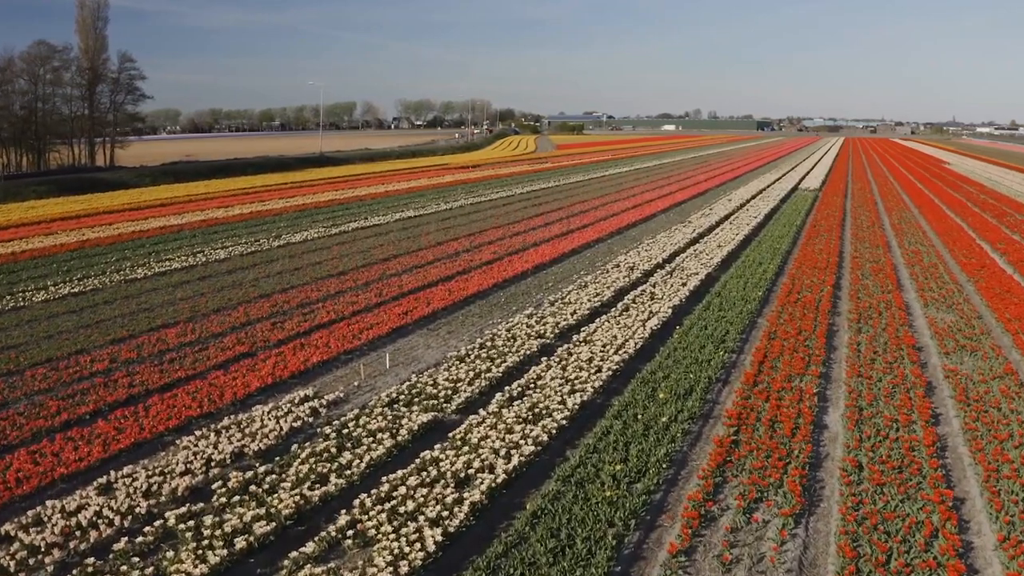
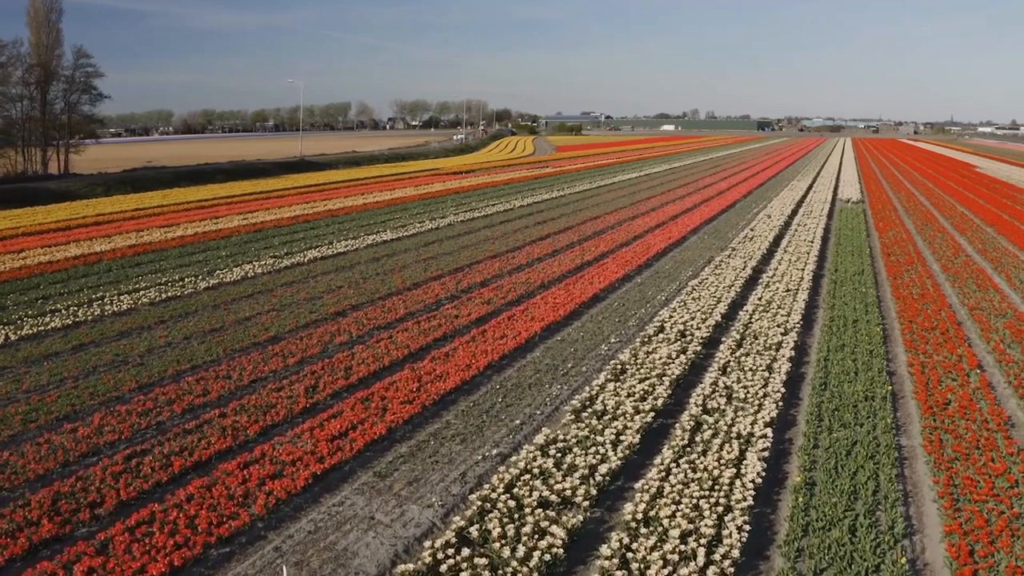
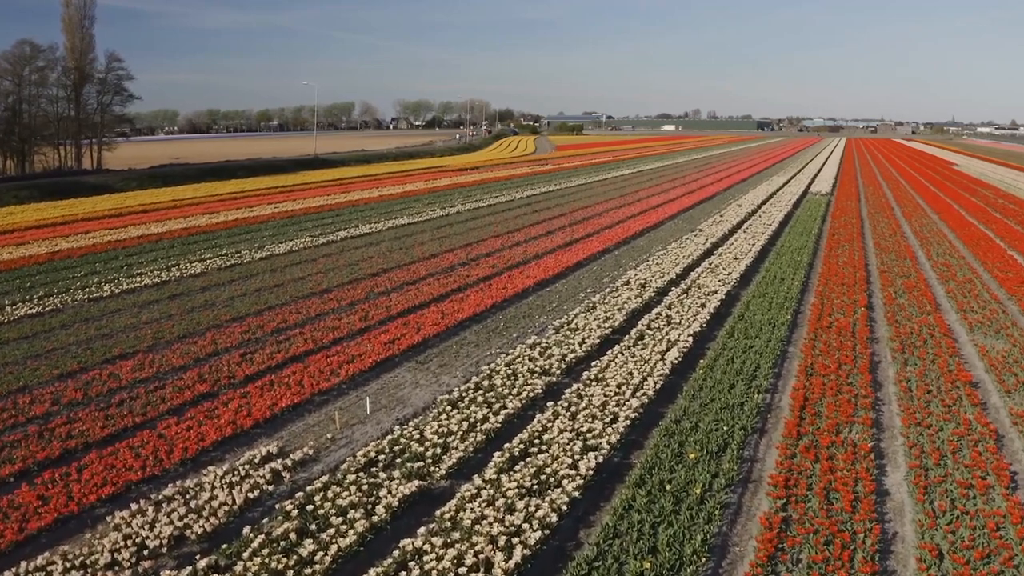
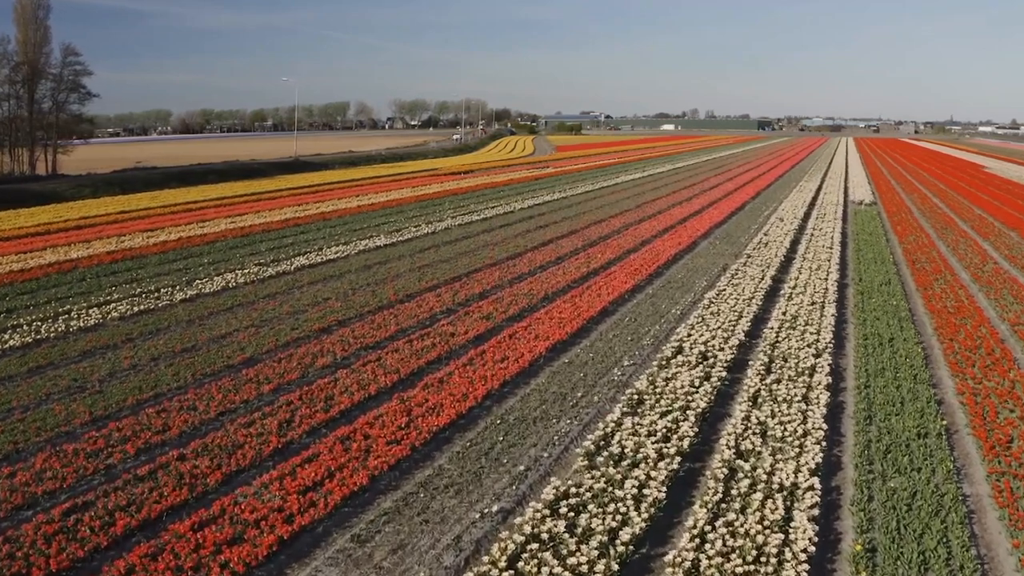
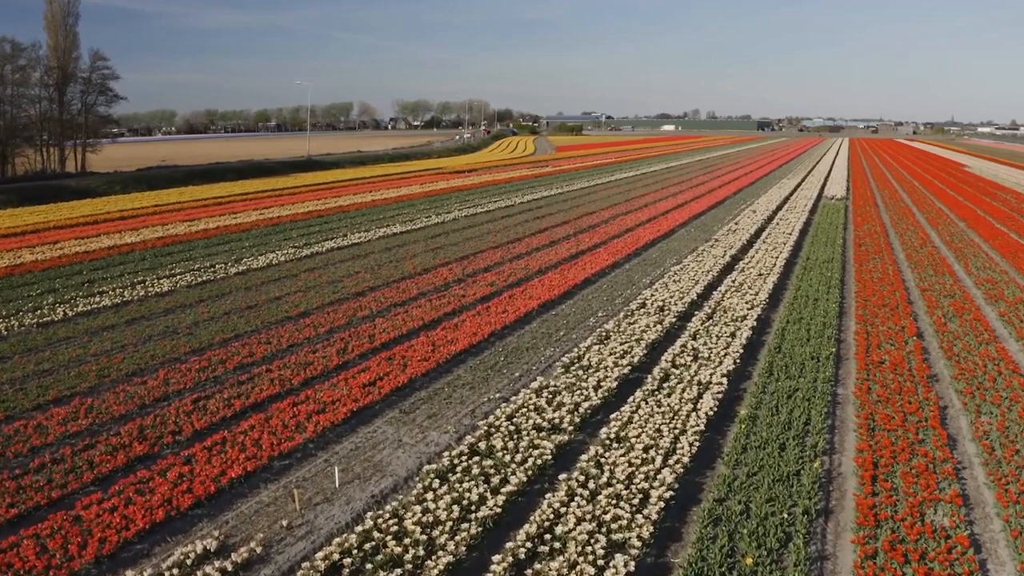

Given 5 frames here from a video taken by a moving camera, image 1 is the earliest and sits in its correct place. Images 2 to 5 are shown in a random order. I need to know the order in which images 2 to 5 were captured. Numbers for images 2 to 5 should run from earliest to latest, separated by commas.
3, 5, 2, 4
